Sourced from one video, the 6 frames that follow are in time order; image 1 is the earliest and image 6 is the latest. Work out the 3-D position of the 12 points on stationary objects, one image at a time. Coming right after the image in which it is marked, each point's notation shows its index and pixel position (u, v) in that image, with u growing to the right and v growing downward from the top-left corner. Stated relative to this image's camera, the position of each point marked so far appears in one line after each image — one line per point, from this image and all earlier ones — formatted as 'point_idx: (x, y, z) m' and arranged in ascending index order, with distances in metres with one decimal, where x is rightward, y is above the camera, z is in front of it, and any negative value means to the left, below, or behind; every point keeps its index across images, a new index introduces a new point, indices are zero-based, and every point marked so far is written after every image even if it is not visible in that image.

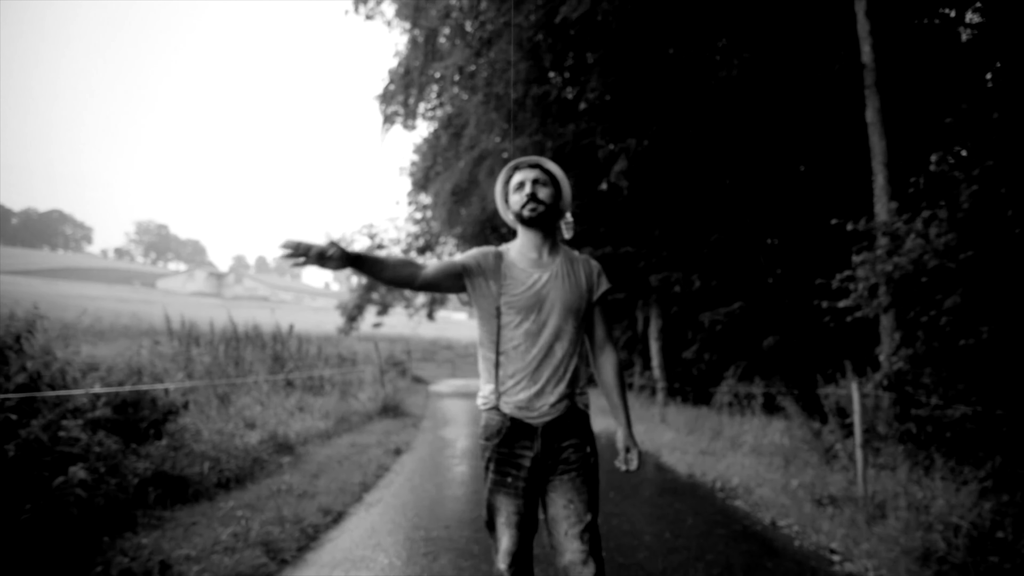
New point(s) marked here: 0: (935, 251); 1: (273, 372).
0: (+3.2, +0.3, +4.3) m
1: (-3.6, -1.3, +8.9) m
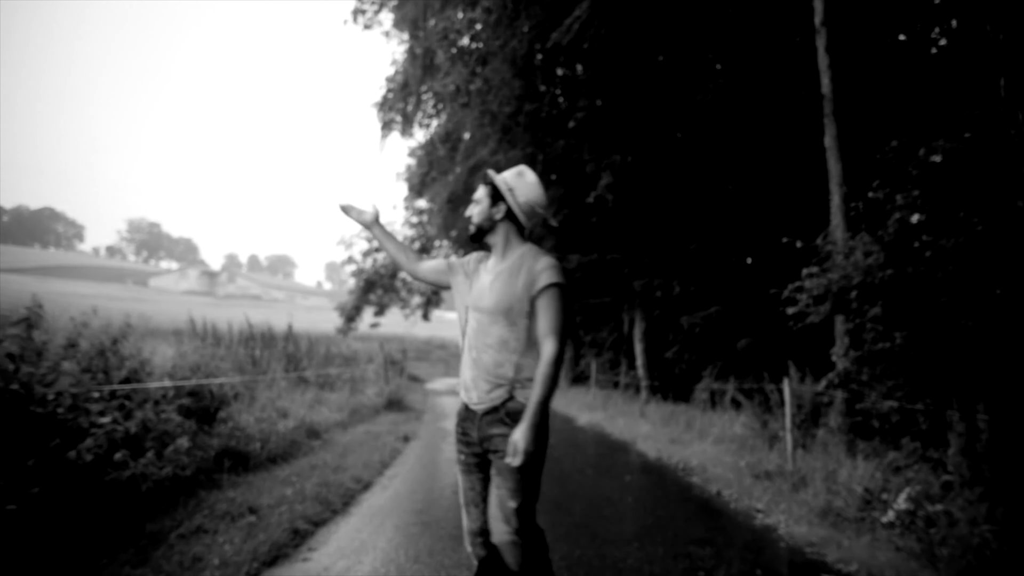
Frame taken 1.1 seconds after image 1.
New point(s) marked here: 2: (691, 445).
0: (+3.2, +0.2, +5.1) m
1: (-3.7, -1.3, +9.6) m
2: (+2.7, -2.3, +8.8) m
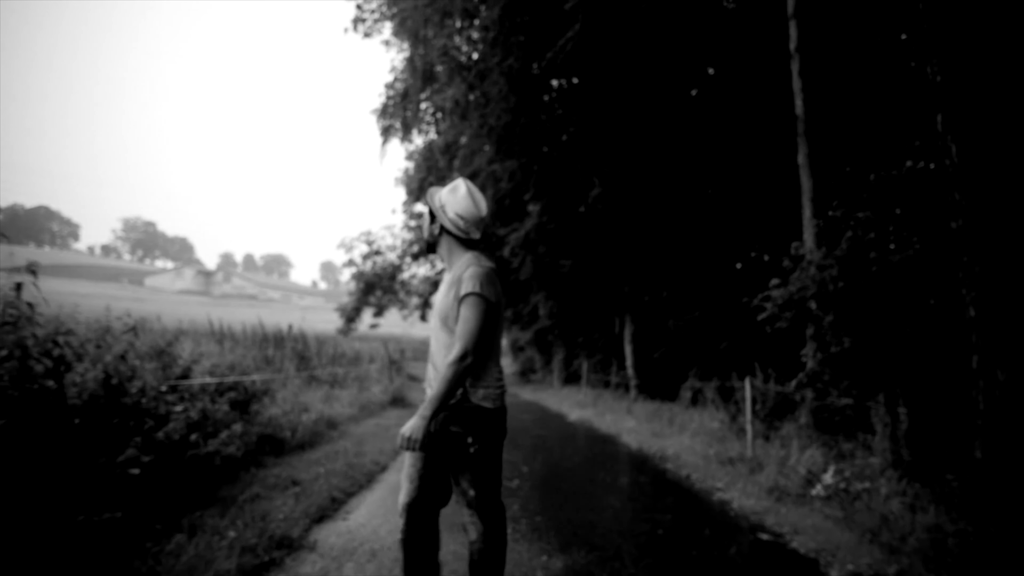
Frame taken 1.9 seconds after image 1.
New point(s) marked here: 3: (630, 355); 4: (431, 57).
0: (+3.1, +0.1, +5.8) m
1: (-3.8, -1.4, +10.2) m
2: (+2.6, -2.4, +9.5) m
3: (+3.1, -1.8, +15.1) m
4: (-1.8, +5.2, +13.1) m
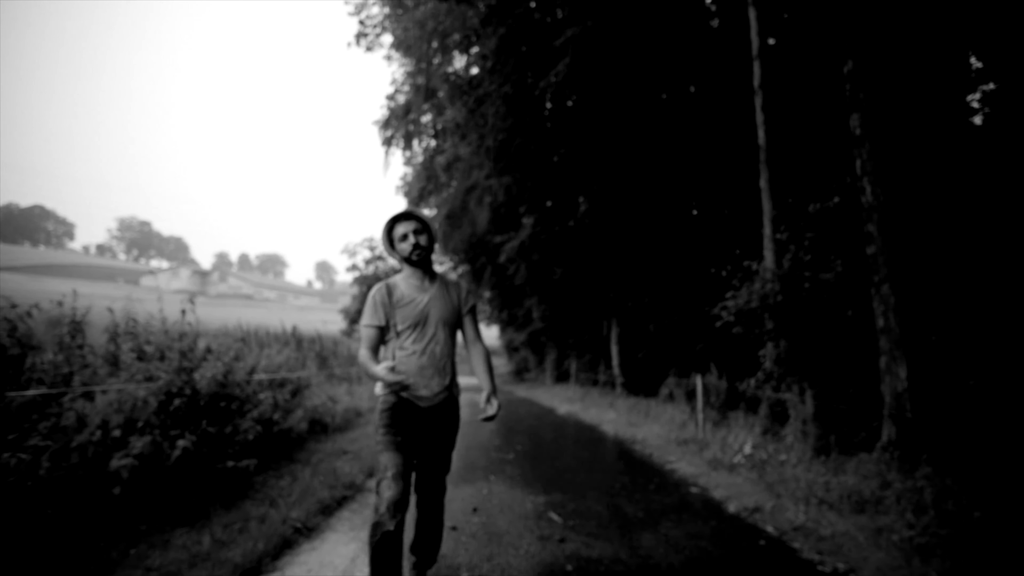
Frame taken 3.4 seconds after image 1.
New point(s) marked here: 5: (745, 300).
0: (+3.1, -0.1, +7.0) m
1: (-3.9, -1.6, +11.4) m
2: (+2.5, -2.6, +10.8) m
3: (+3.0, -1.9, +16.4) m
4: (-2.0, +5.1, +14.3) m
5: (+2.9, -0.2, +7.2) m
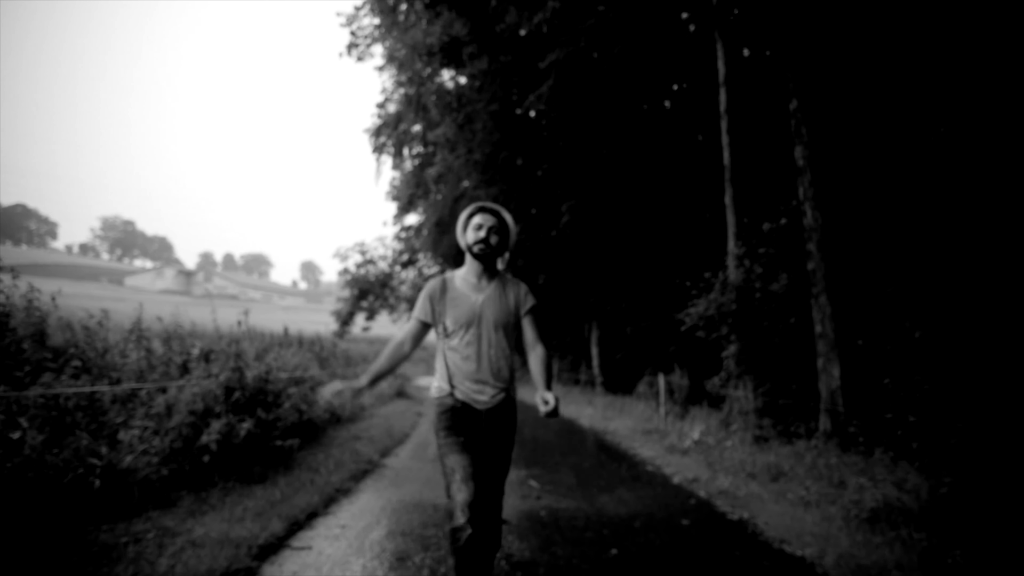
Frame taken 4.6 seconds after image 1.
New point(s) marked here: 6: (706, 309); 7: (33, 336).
0: (+2.9, -0.2, +8.1) m
1: (-4.2, -1.7, +12.2) m
2: (+2.2, -2.7, +11.7) m
3: (+2.6, -2.1, +17.4) m
4: (-2.3, +5.0, +15.2) m
5: (+2.7, -0.3, +8.2) m
6: (+2.7, -0.3, +8.3) m
7: (-3.5, -0.4, +4.2) m
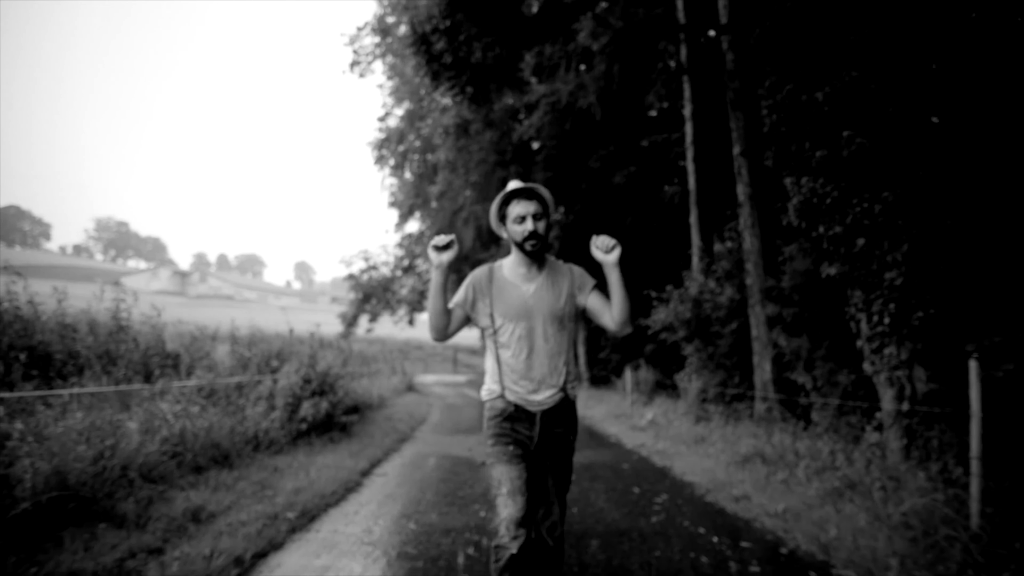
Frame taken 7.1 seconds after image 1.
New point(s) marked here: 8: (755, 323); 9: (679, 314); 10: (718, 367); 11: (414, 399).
0: (+2.8, -0.4, +9.9) m
1: (-4.3, -1.9, +13.9) m
2: (+2.1, -2.9, +13.5) m
3: (+2.4, -2.2, +19.2) m
4: (-2.5, +4.8, +16.9) m
5: (+2.7, -0.5, +10.0) m
6: (+2.7, -0.5, +10.1) m
7: (-3.6, -0.6, +6.0) m
8: (+3.8, -0.6, +9.2) m
9: (+2.9, -0.4, +9.9) m
10: (+3.4, -1.4, +9.9) m
11: (-2.6, -3.1, +15.1) m
